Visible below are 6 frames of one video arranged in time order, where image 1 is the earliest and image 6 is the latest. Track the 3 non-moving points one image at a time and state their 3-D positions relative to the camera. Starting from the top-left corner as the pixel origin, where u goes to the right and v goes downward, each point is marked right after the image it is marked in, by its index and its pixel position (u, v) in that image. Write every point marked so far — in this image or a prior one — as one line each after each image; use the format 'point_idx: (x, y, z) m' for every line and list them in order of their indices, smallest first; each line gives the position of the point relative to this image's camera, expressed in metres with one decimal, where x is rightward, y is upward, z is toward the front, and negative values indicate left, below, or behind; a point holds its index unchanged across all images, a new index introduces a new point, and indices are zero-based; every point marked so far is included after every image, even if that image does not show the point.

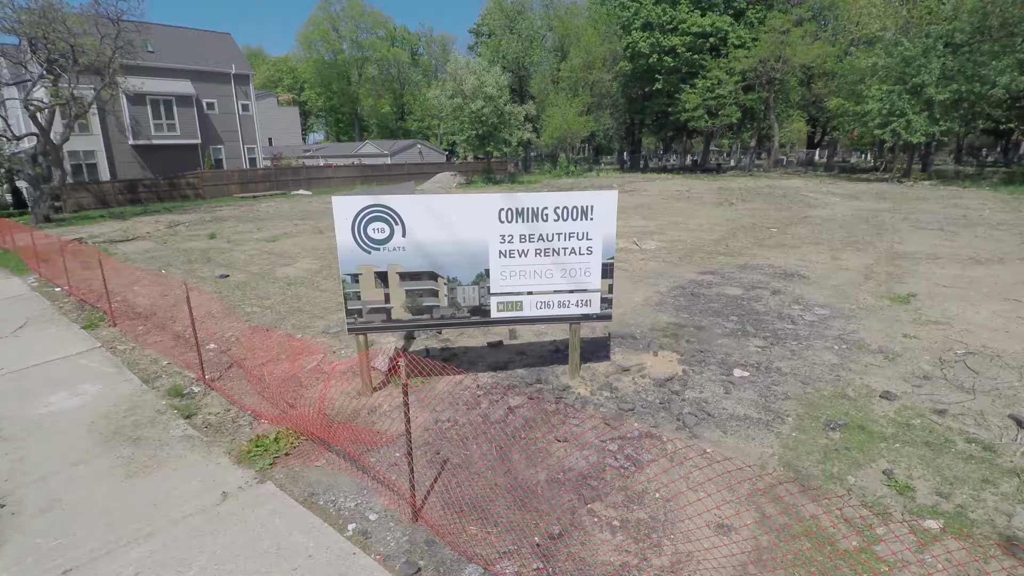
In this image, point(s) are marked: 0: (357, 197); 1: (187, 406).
0: (-1.1, +0.6, +3.8) m
1: (-2.7, -1.0, +4.5) m
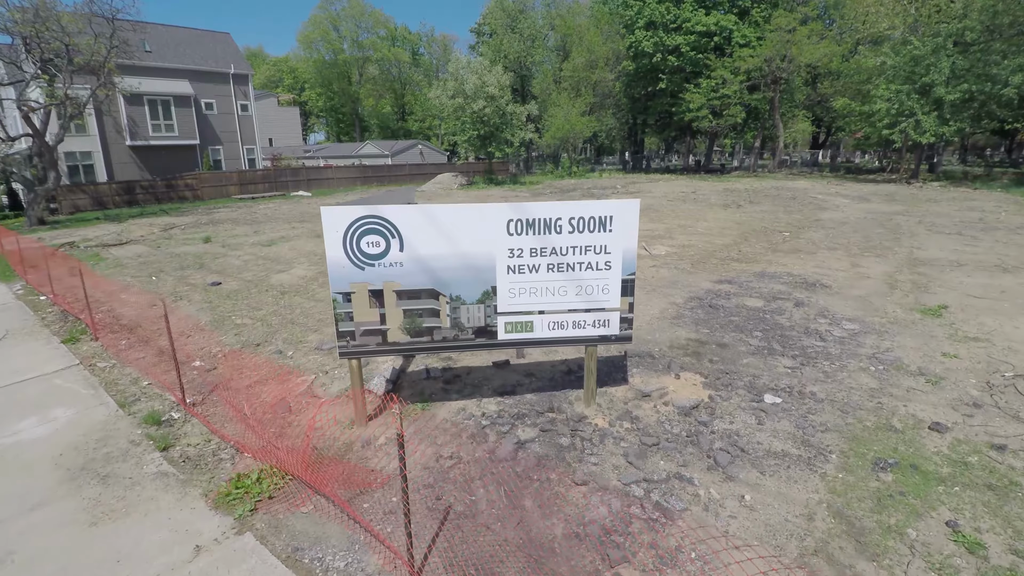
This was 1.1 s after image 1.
0: (-1.0, +0.5, +3.4) m
1: (-2.6, -1.1, +4.1) m
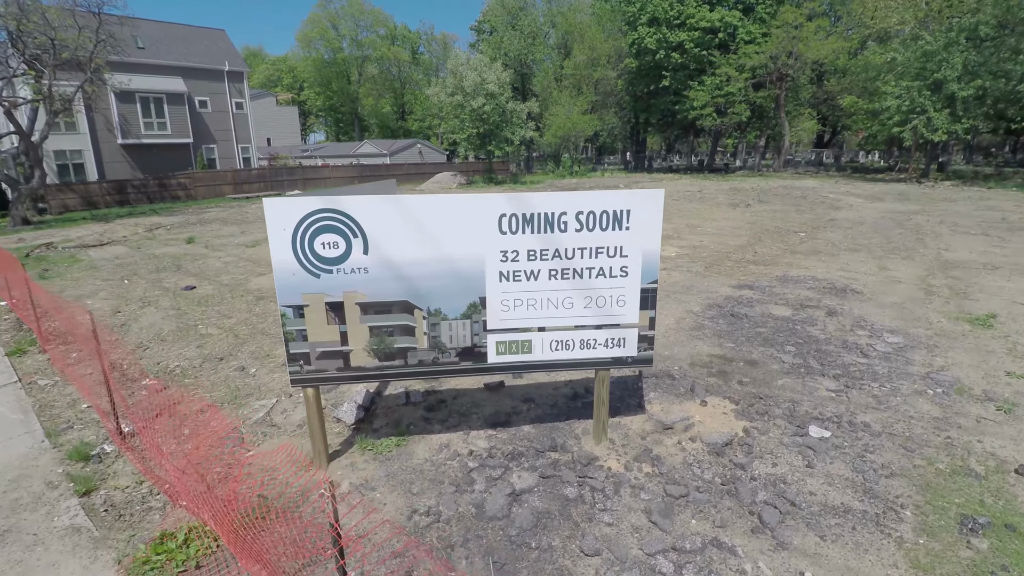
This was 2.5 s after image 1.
0: (-1.0, +0.4, +2.7) m
1: (-2.7, -1.2, +3.4) m
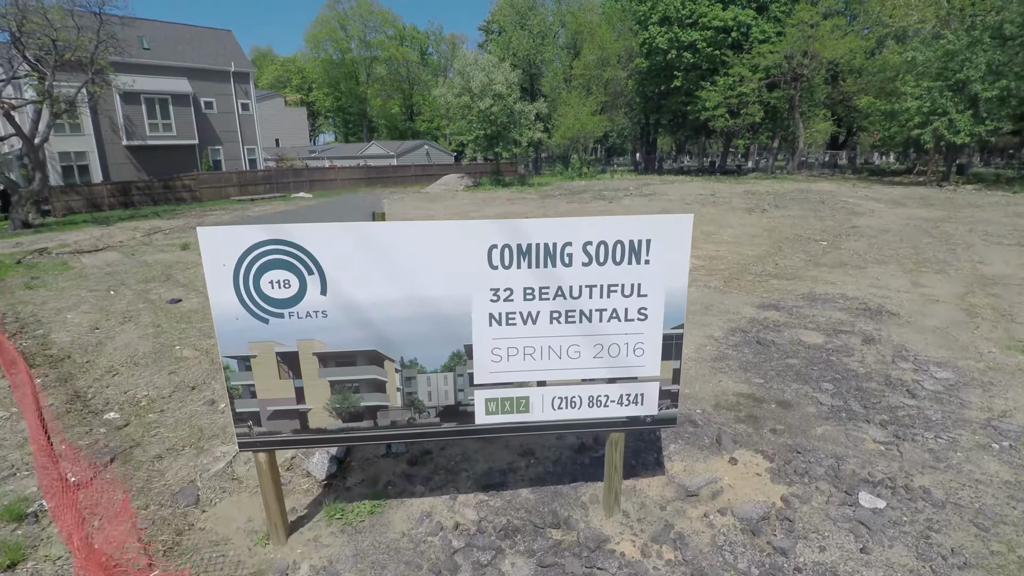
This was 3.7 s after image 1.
0: (-1.1, +0.2, +2.2) m
1: (-2.7, -1.4, +3.0) m
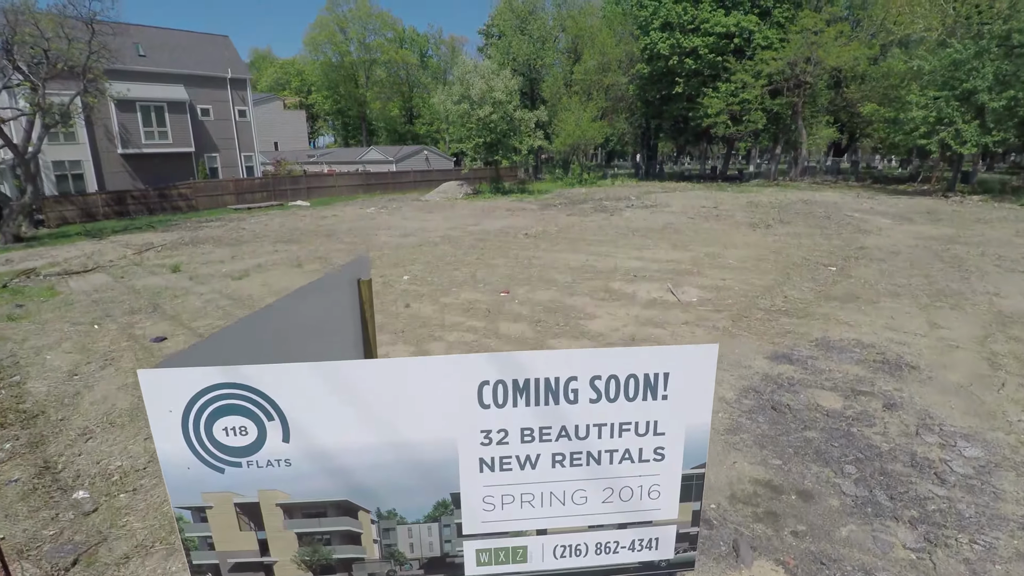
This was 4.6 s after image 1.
0: (-1.1, -0.3, +1.9) m
1: (-2.7, -1.9, +2.7) m
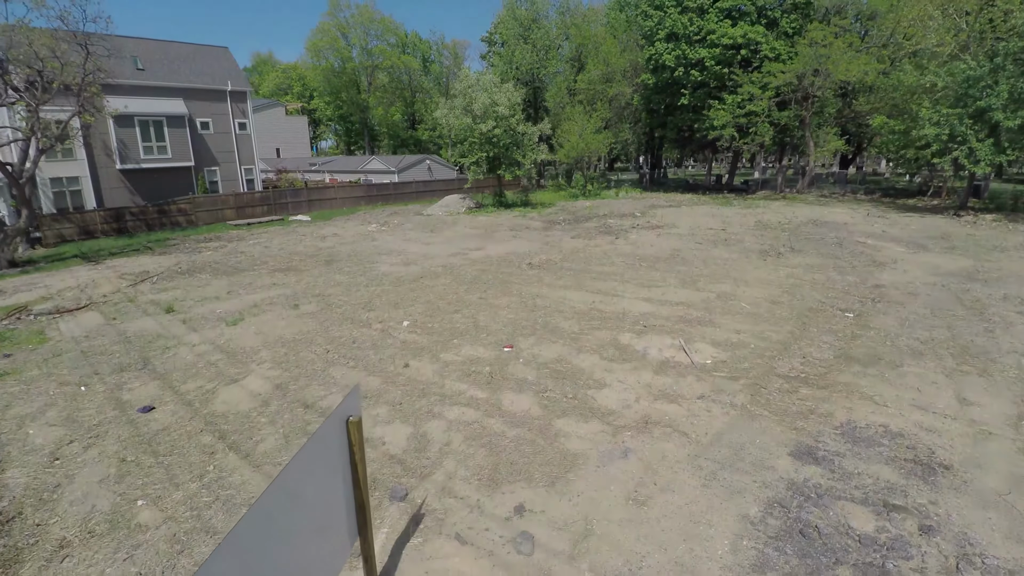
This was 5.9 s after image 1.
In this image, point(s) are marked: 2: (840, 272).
0: (-1.1, -1.2, +1.5) m
1: (-2.7, -2.8, +2.3) m
2: (+8.1, +0.4, +13.4) m
